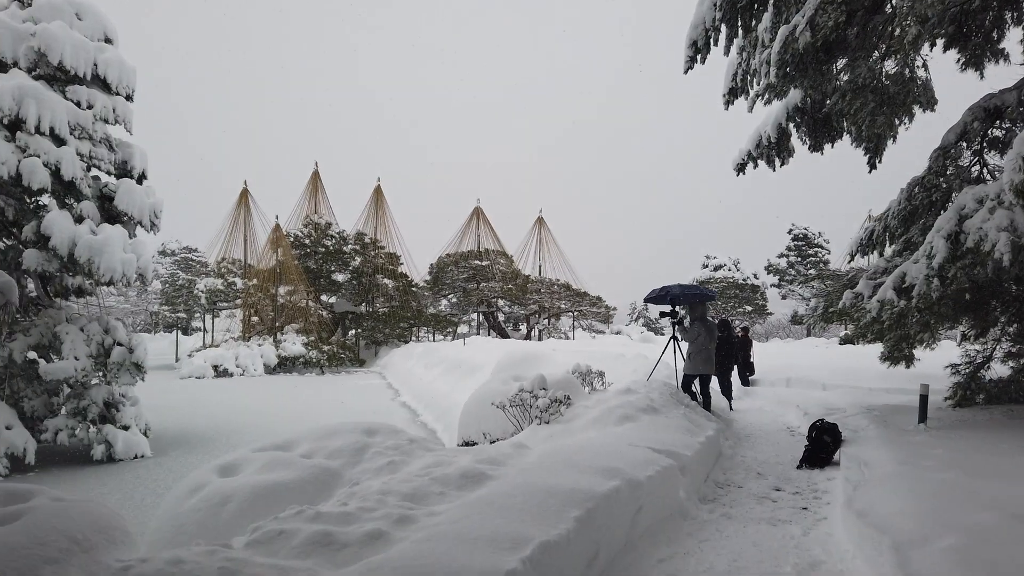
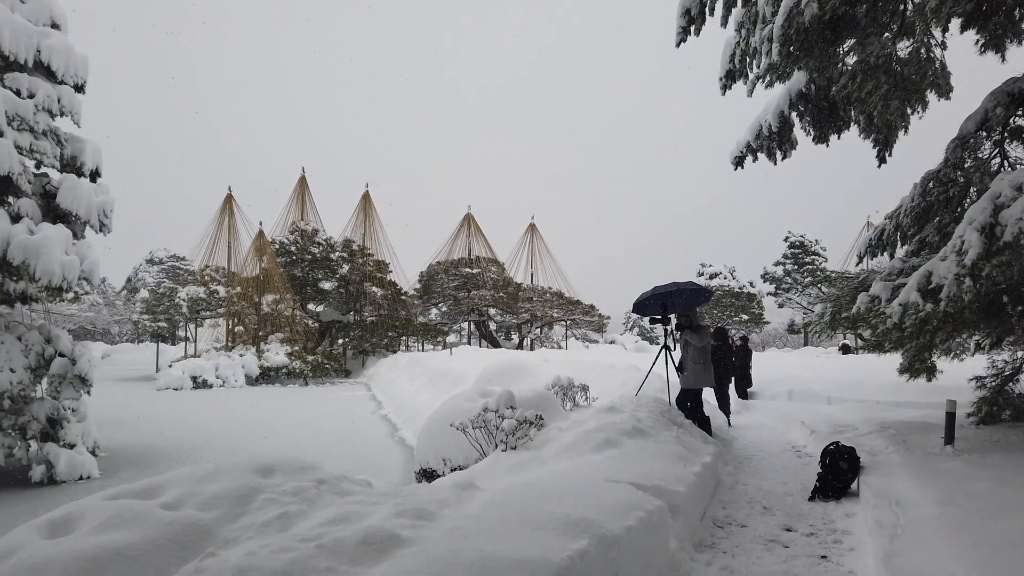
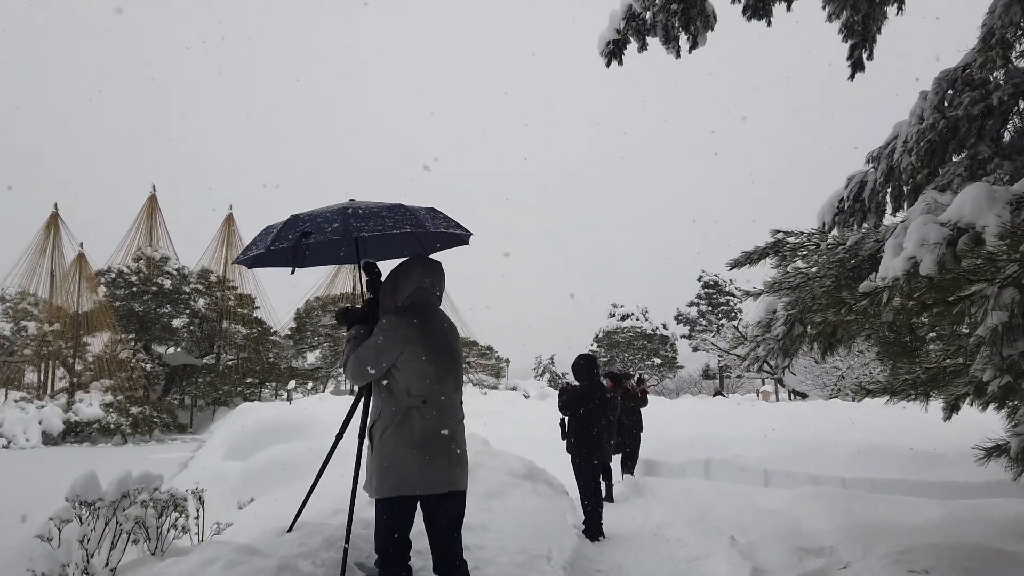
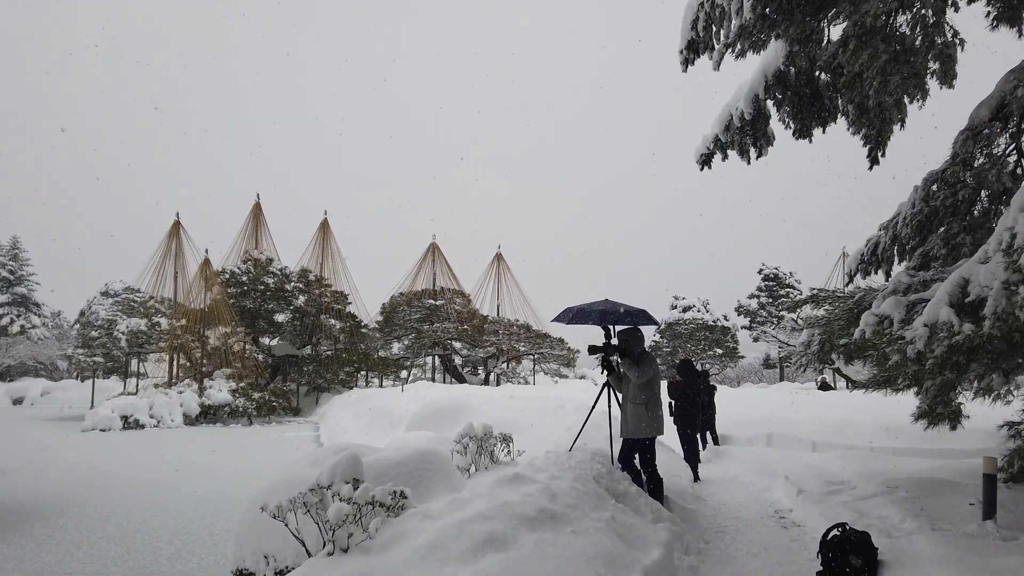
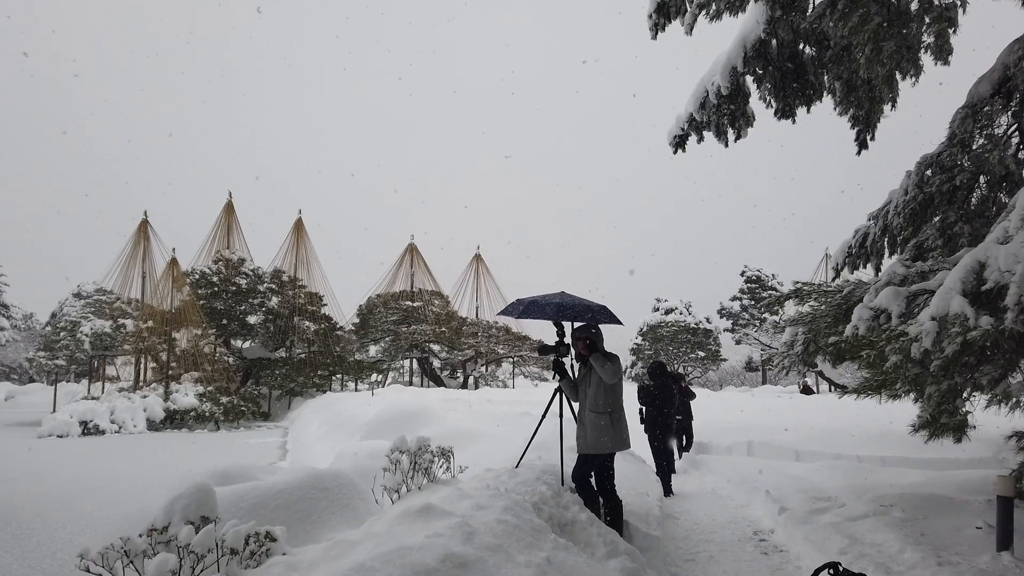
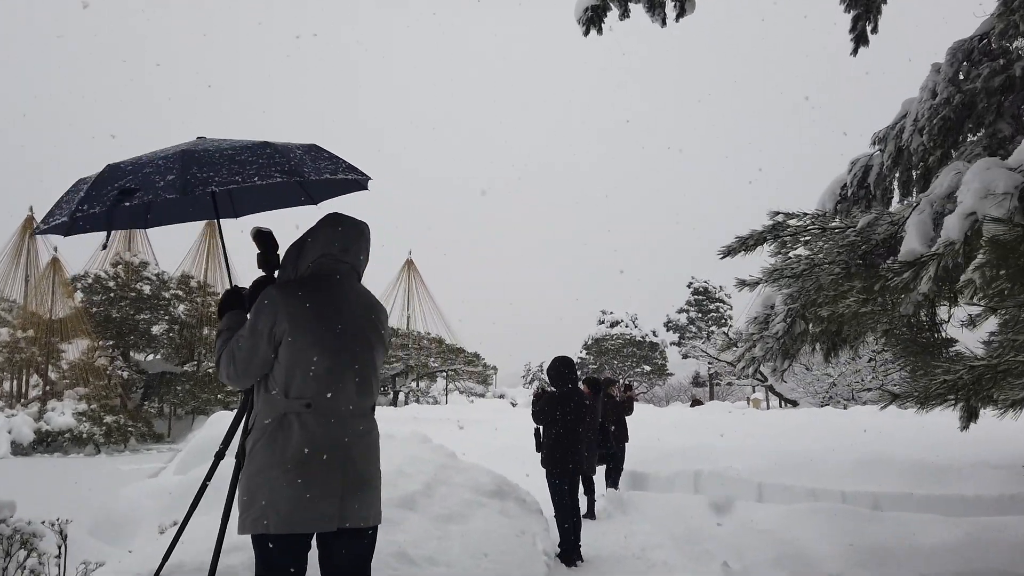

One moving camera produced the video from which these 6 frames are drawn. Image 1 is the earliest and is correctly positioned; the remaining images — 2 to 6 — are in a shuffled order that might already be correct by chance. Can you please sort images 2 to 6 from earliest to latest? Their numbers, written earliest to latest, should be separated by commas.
2, 4, 5, 3, 6
